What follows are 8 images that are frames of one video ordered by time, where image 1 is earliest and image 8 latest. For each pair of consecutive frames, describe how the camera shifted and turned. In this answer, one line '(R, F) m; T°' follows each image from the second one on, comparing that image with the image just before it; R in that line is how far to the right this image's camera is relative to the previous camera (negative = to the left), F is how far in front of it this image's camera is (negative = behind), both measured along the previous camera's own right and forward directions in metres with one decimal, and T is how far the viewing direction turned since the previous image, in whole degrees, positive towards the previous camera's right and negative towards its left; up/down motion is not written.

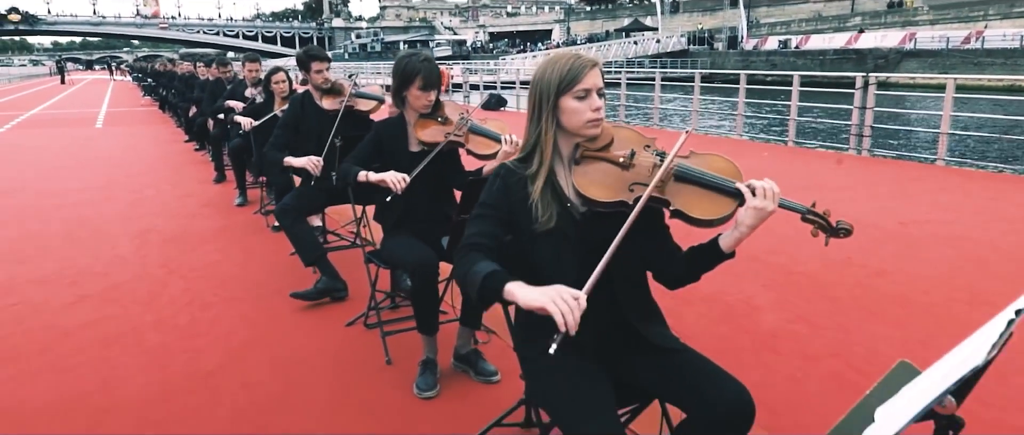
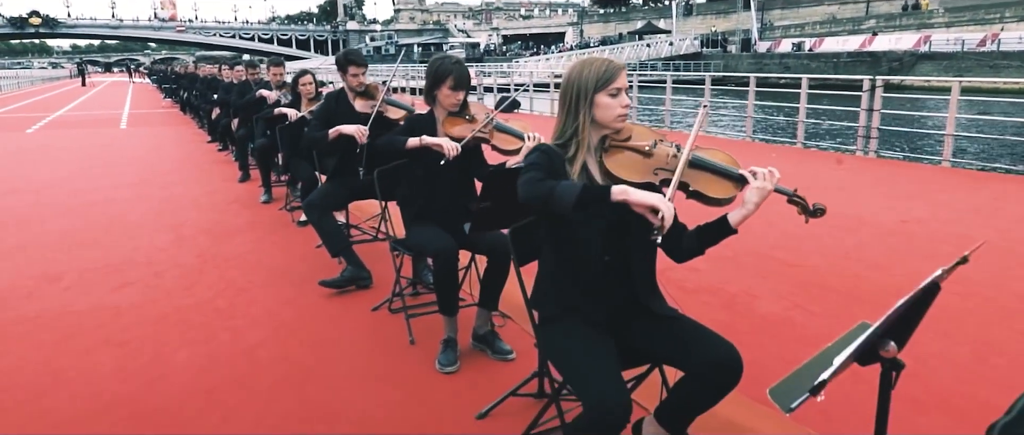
(0.0, -0.3) m; -1°
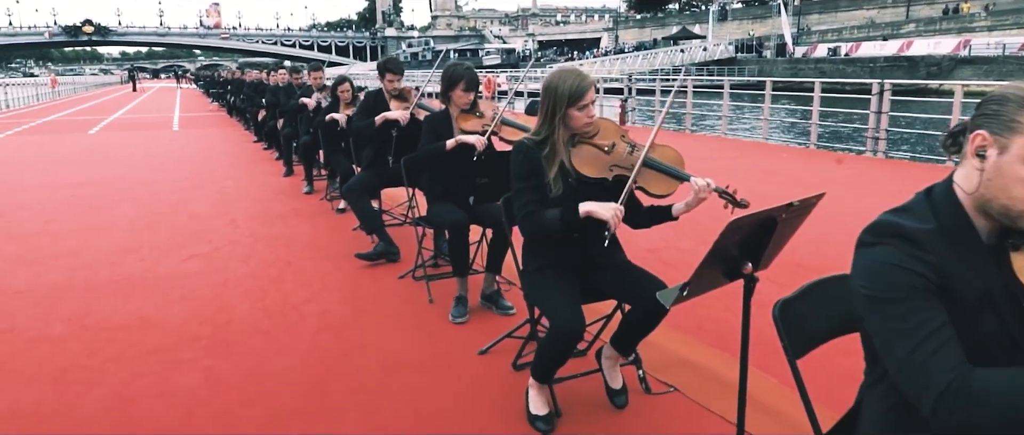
(+0.2, -0.7) m; -3°
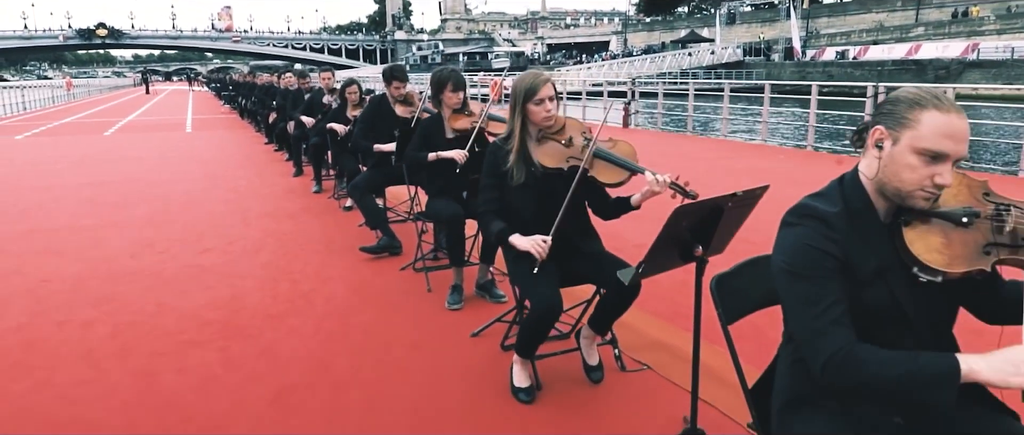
(+0.1, -0.3) m; -1°
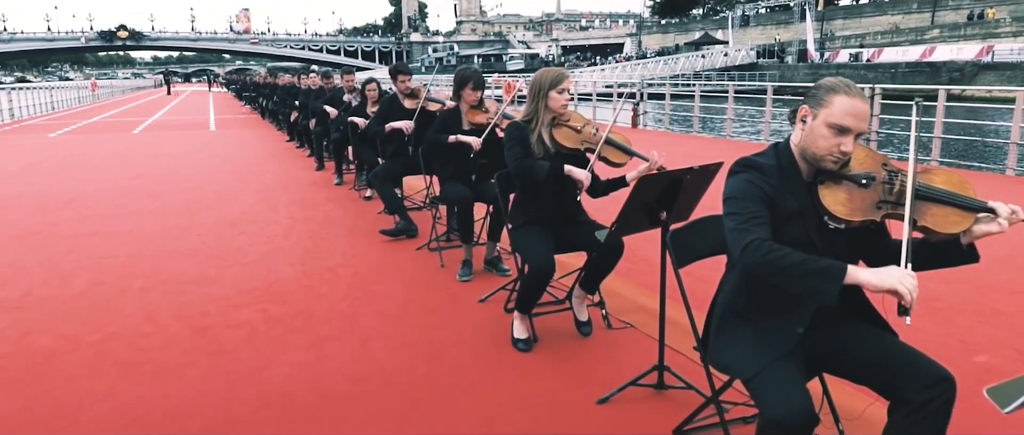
(+0.1, -0.6) m; -1°
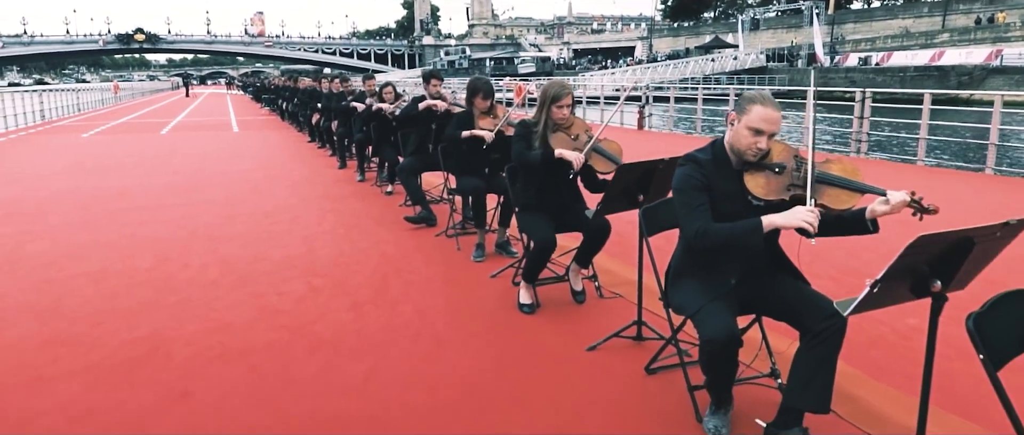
(0.0, -0.7) m; -1°
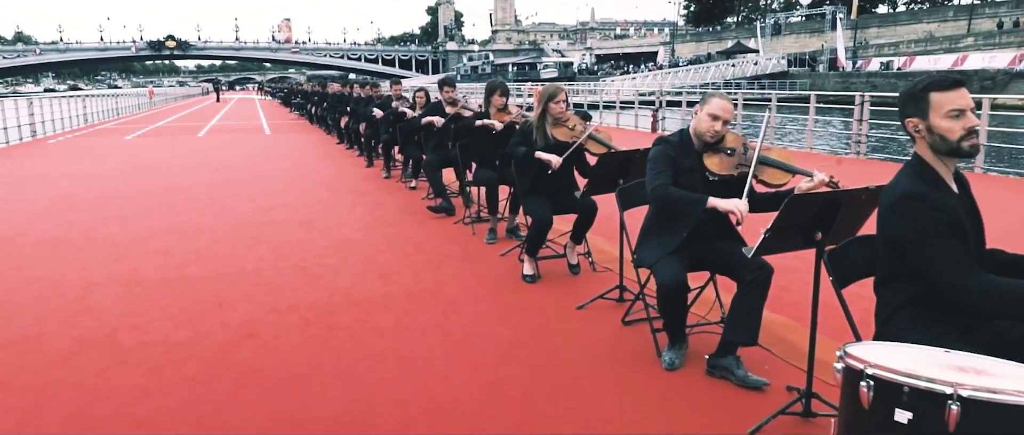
(+0.1, -0.8) m; -2°
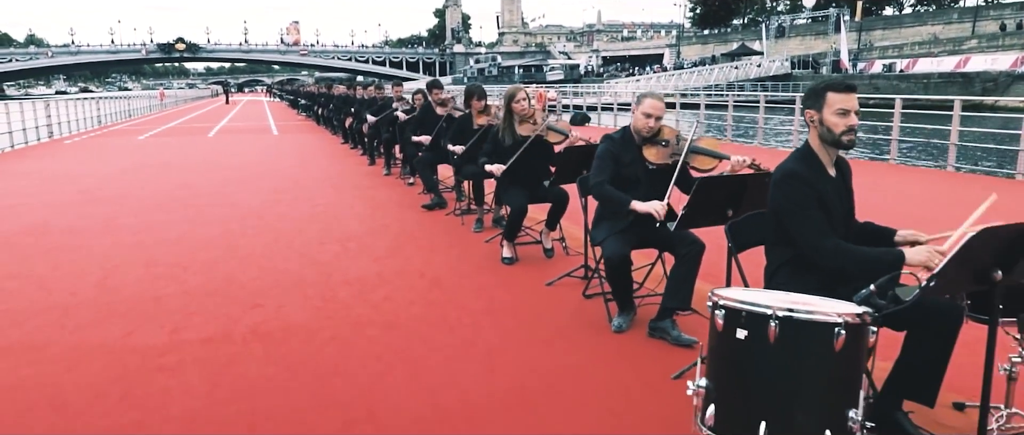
(+0.2, -0.6) m; -1°
